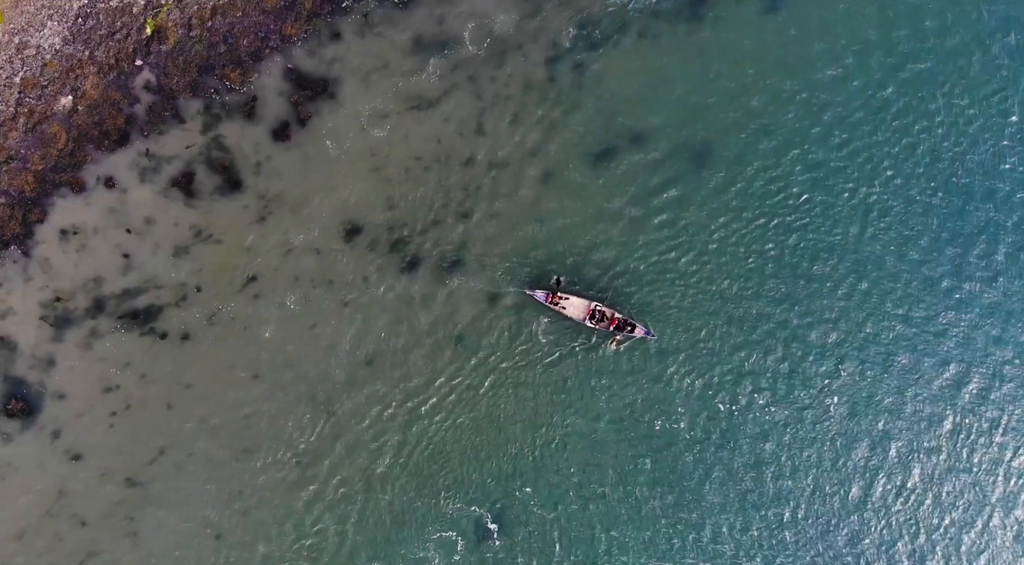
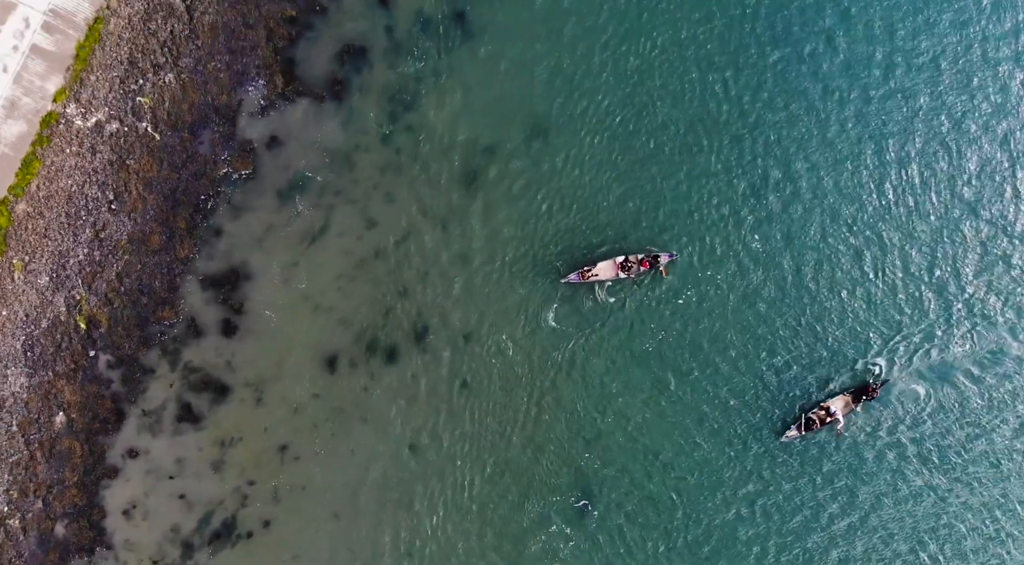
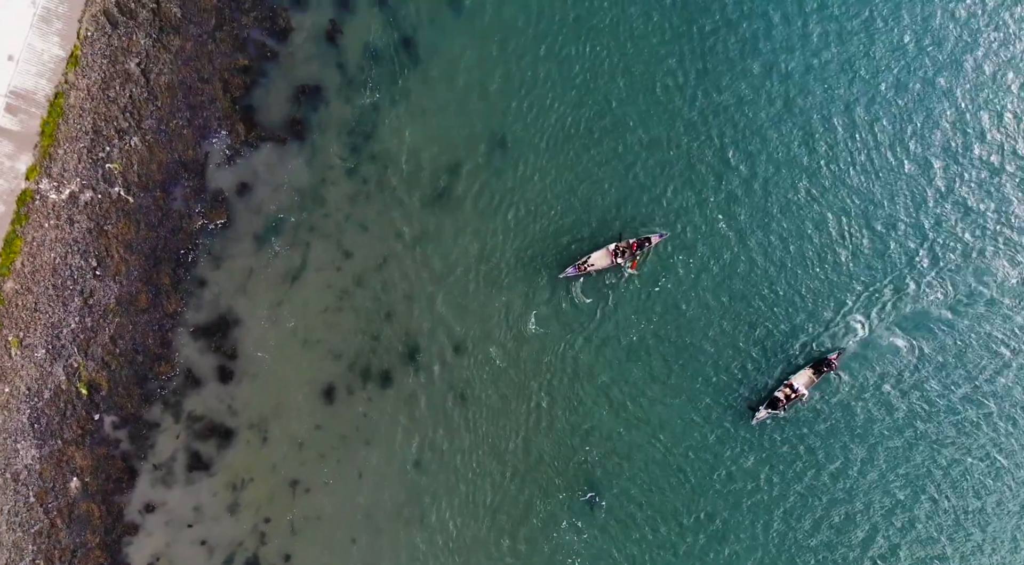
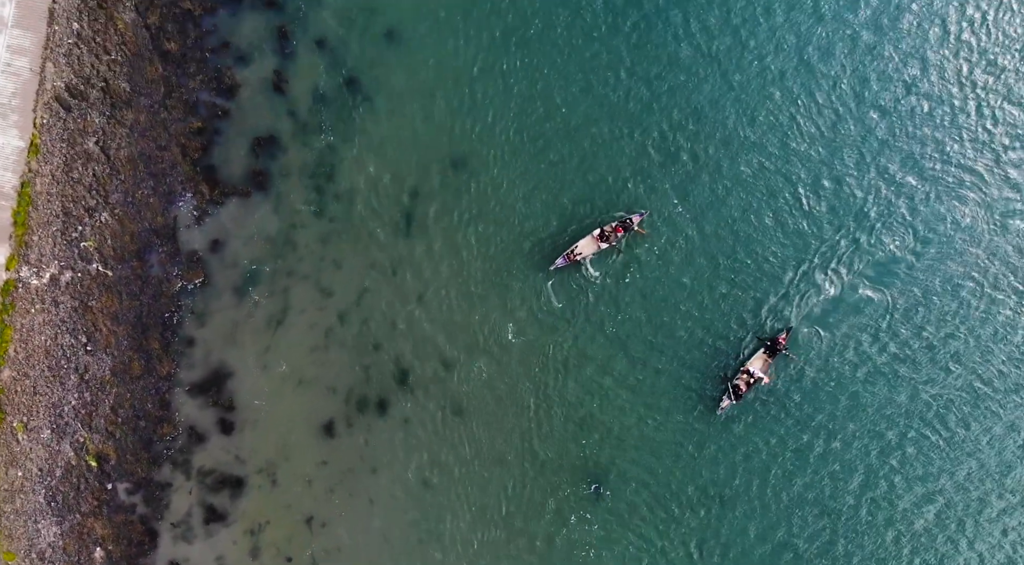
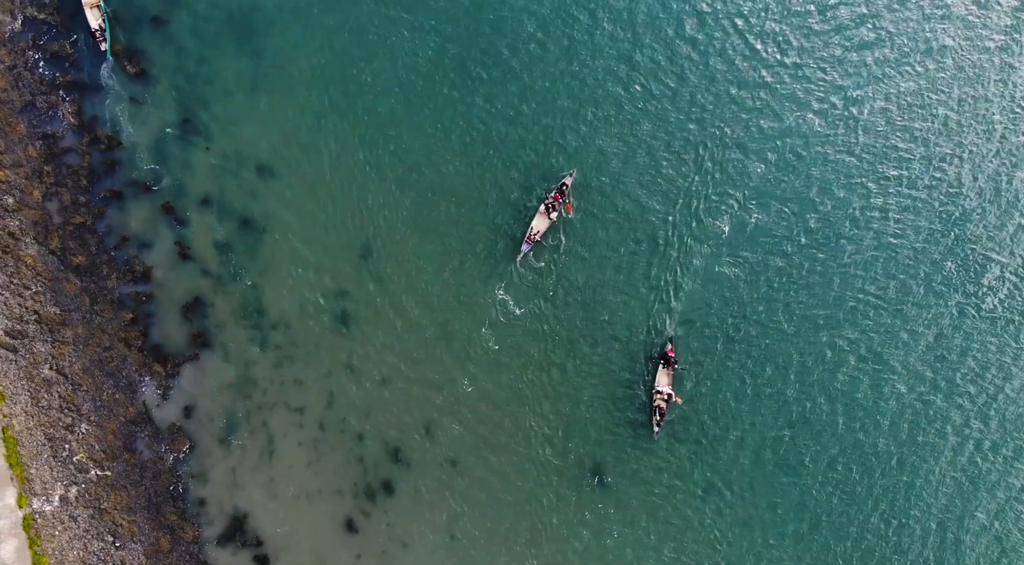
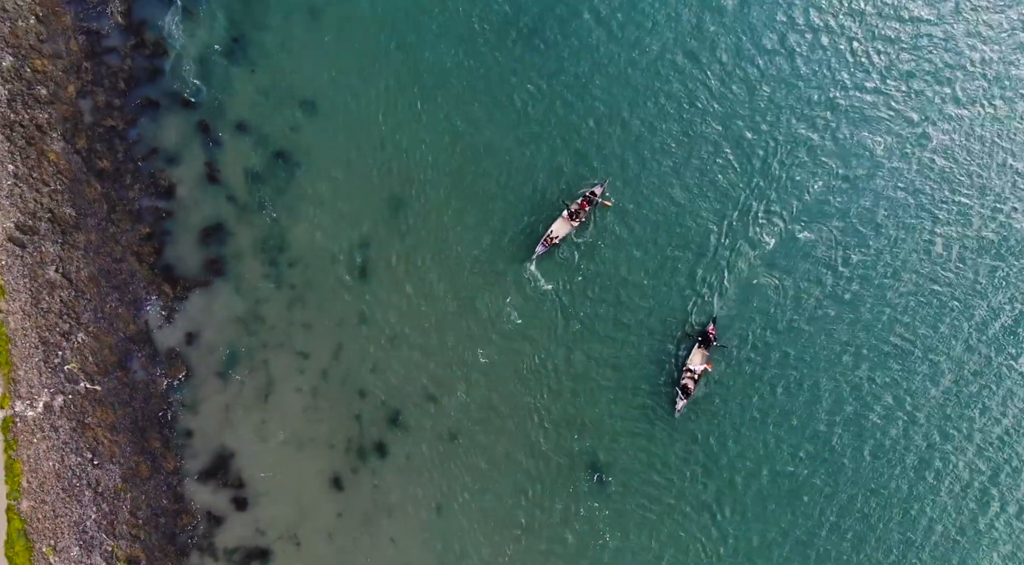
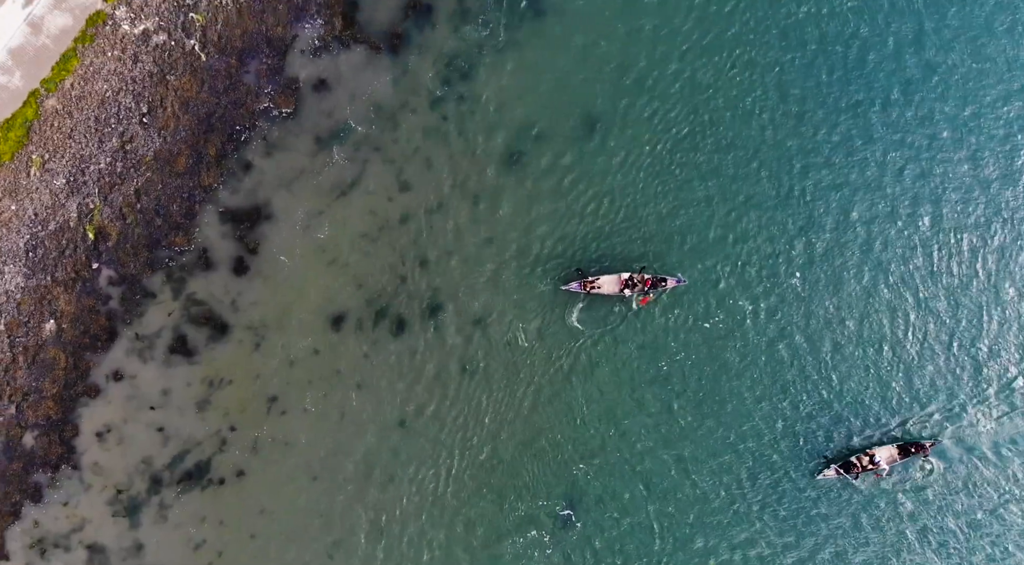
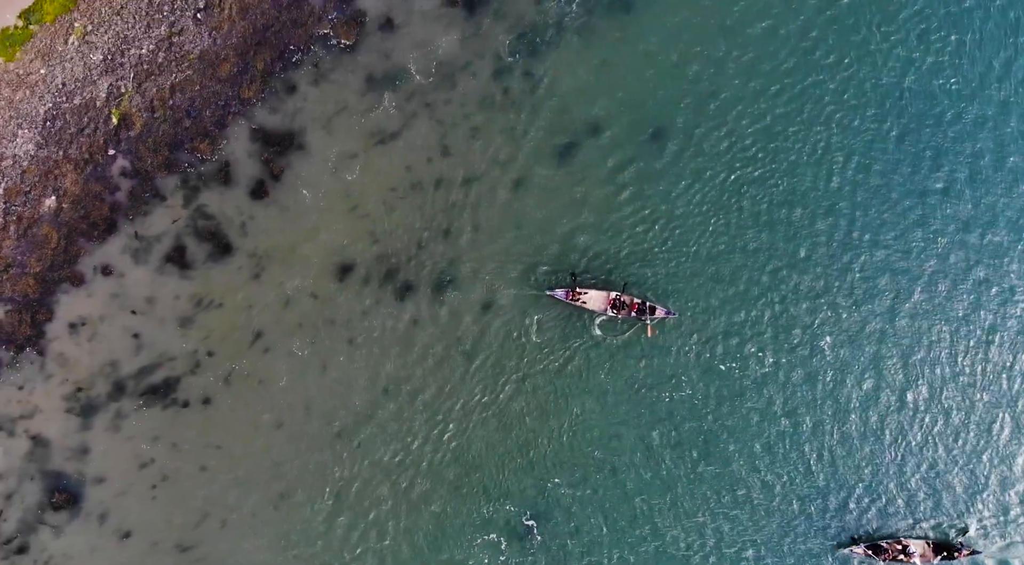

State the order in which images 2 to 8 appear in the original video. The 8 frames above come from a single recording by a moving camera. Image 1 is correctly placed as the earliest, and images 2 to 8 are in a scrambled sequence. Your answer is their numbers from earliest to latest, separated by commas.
8, 7, 2, 3, 4, 6, 5
